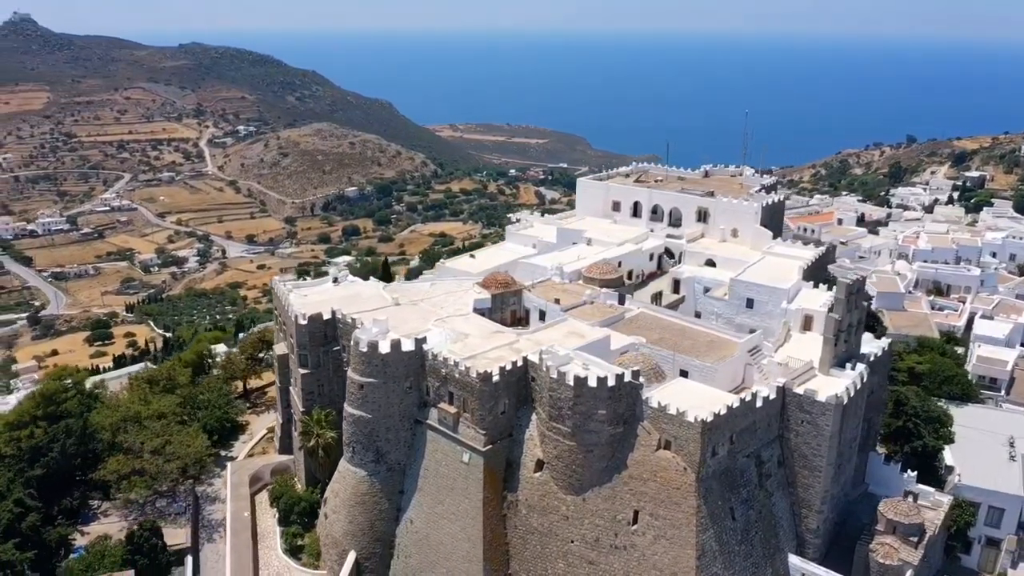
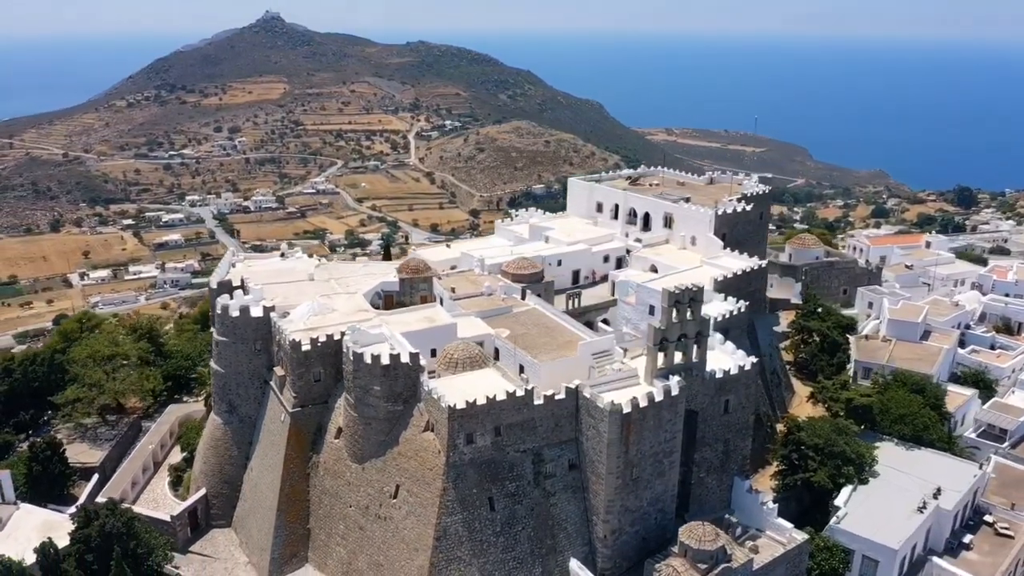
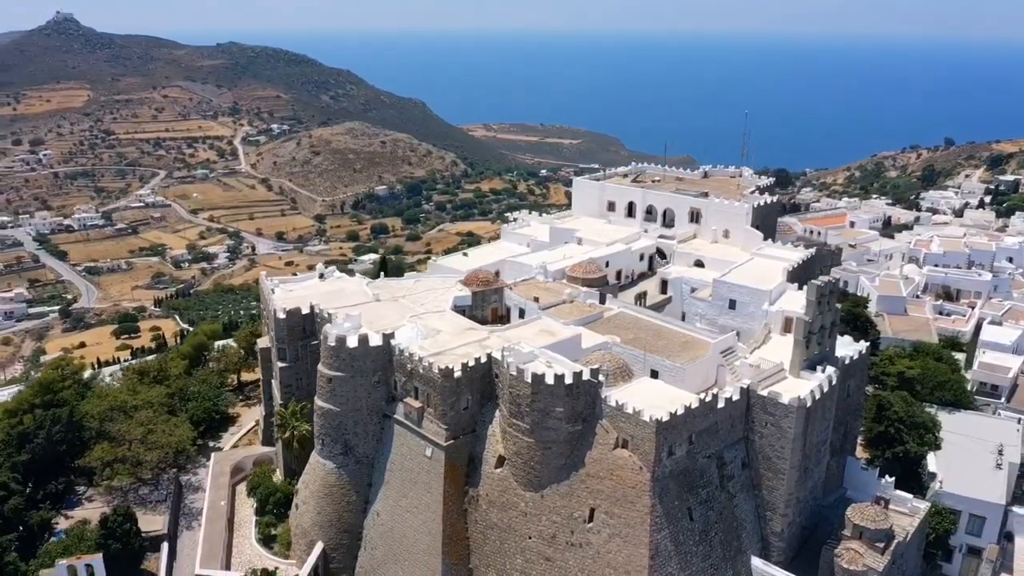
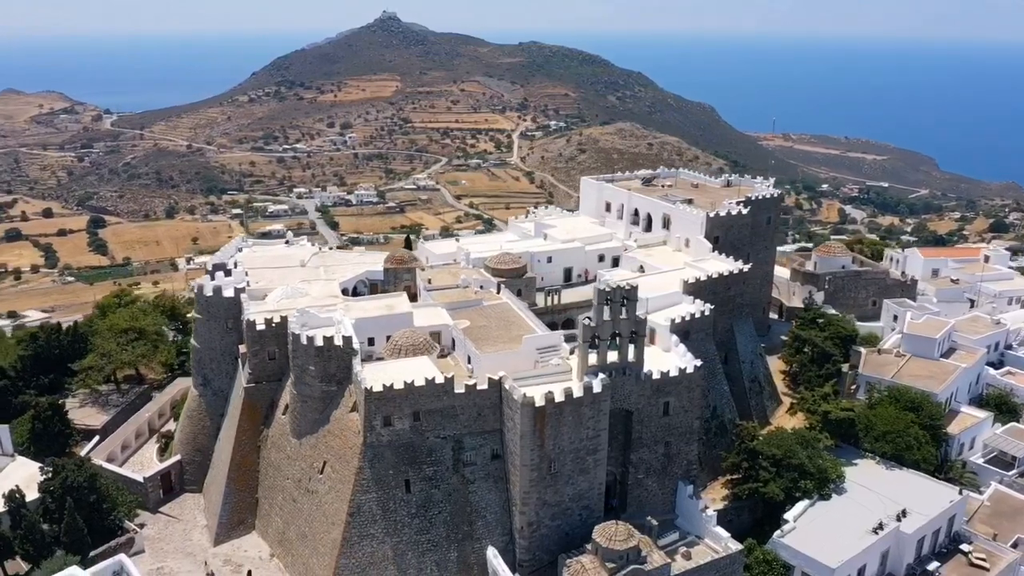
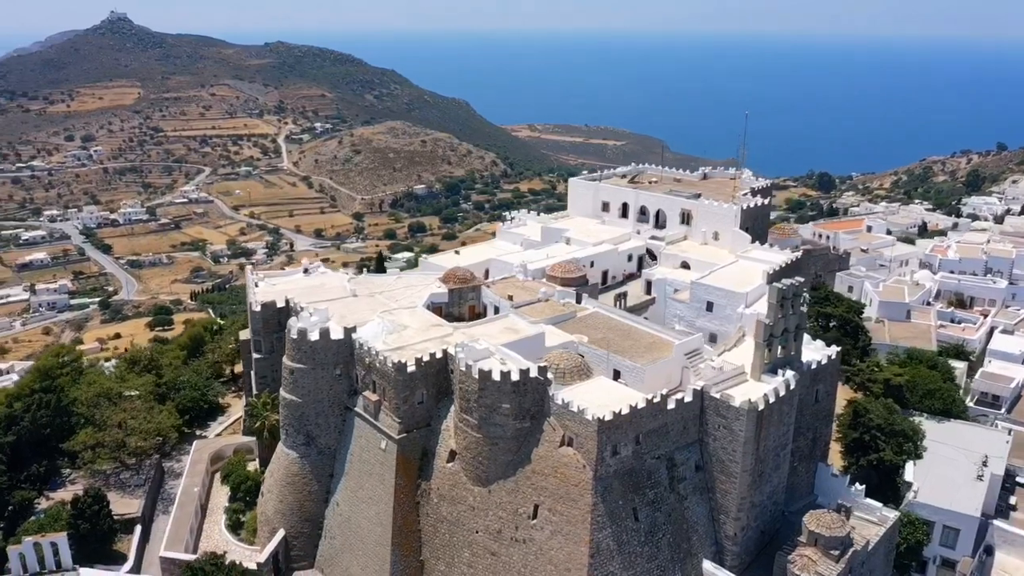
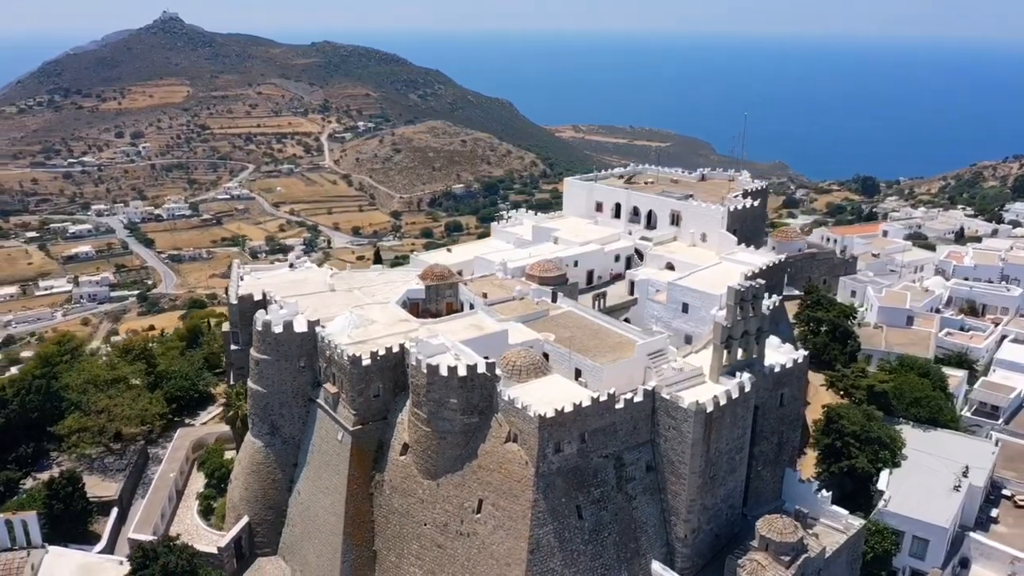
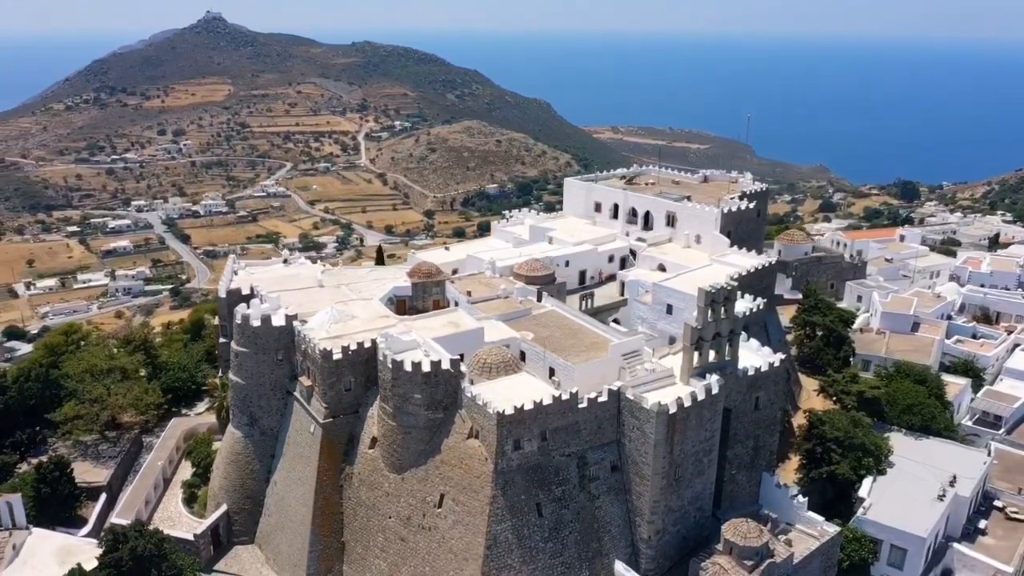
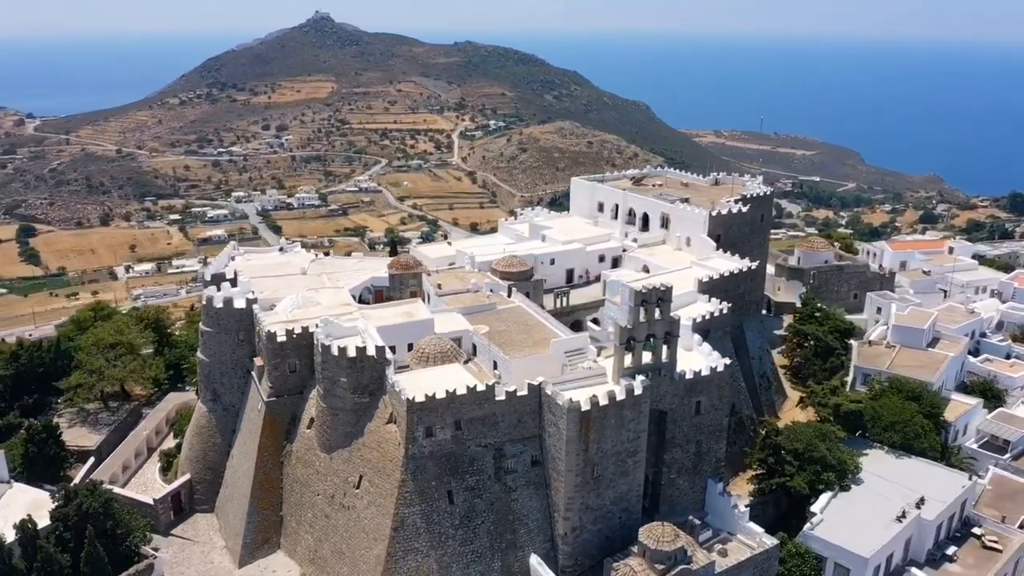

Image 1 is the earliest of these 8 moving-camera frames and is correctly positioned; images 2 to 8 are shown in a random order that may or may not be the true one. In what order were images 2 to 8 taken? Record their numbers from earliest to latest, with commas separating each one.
3, 5, 6, 7, 2, 8, 4
